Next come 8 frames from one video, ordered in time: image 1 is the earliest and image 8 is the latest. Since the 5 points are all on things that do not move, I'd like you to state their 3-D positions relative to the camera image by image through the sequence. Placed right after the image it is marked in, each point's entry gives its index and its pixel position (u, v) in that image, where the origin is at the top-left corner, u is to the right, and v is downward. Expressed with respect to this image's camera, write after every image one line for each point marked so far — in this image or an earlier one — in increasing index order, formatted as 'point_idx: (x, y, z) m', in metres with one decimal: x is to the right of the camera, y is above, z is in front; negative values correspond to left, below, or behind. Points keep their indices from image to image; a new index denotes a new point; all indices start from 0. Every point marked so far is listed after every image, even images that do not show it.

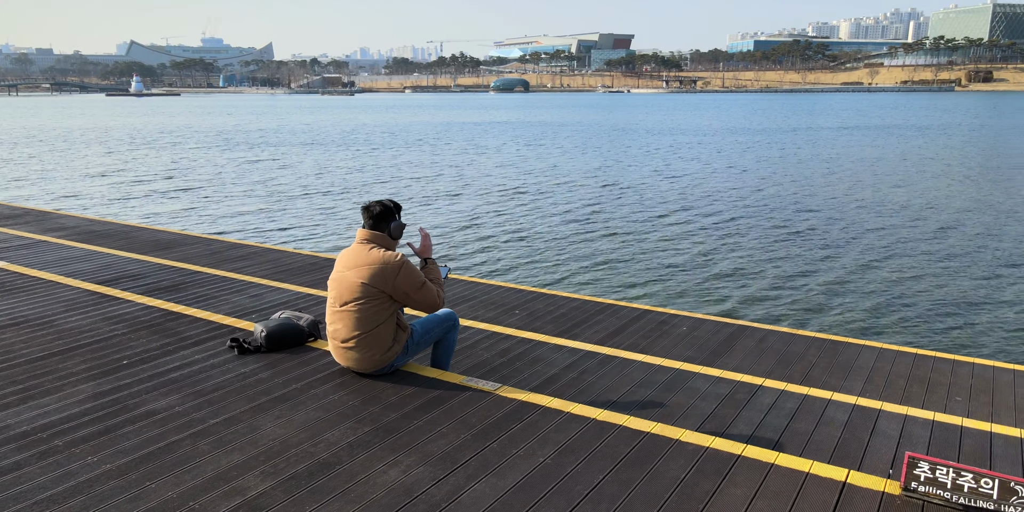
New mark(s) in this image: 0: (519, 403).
0: (+0.1, -0.9, +4.2) m
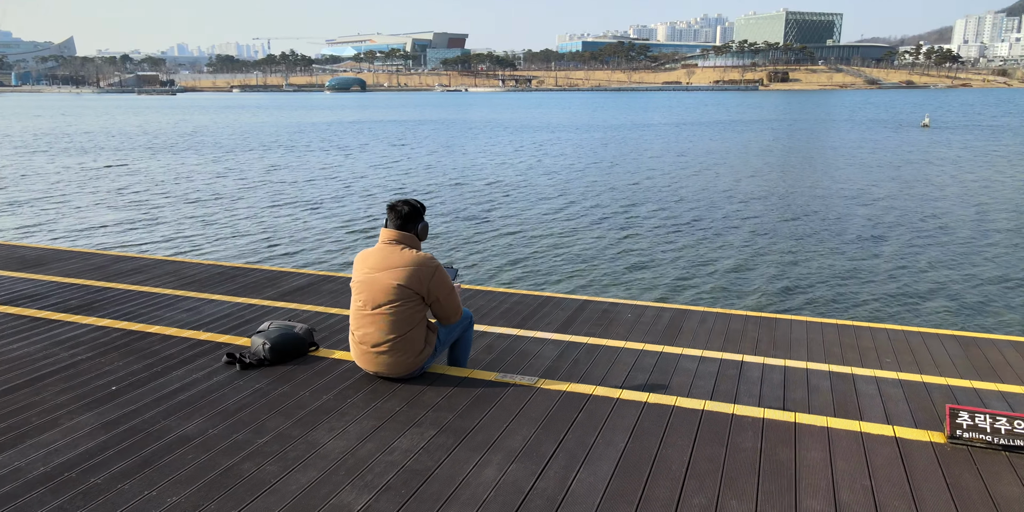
0: (+0.3, -0.8, +4.3) m
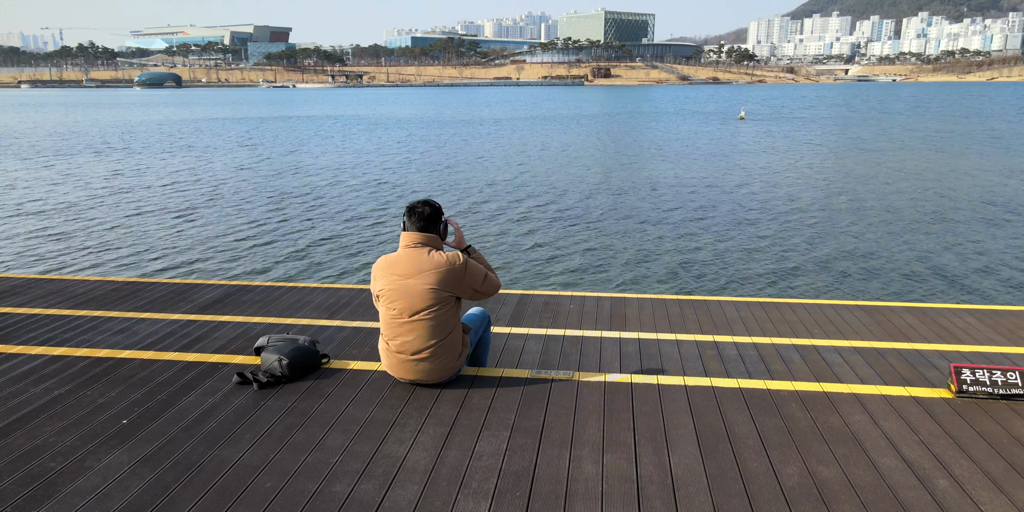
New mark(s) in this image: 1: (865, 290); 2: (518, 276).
0: (+0.6, -0.8, +4.4) m
1: (+5.2, -0.4, +10.9) m
2: (+0.1, -0.3, +11.3) m
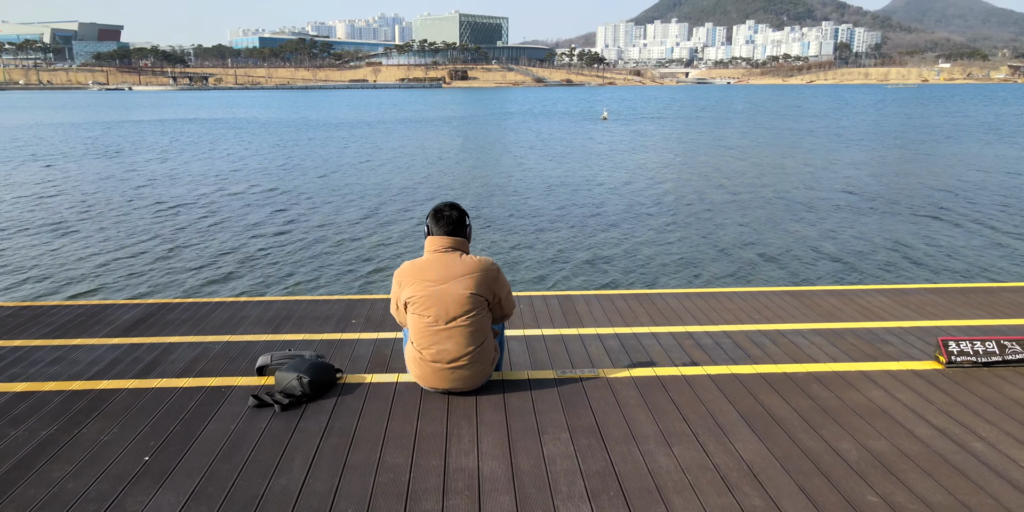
0: (+0.8, -0.8, +4.5) m
1: (+4.1, -0.3, +11.6) m
2: (-1.0, -0.3, +11.1) m
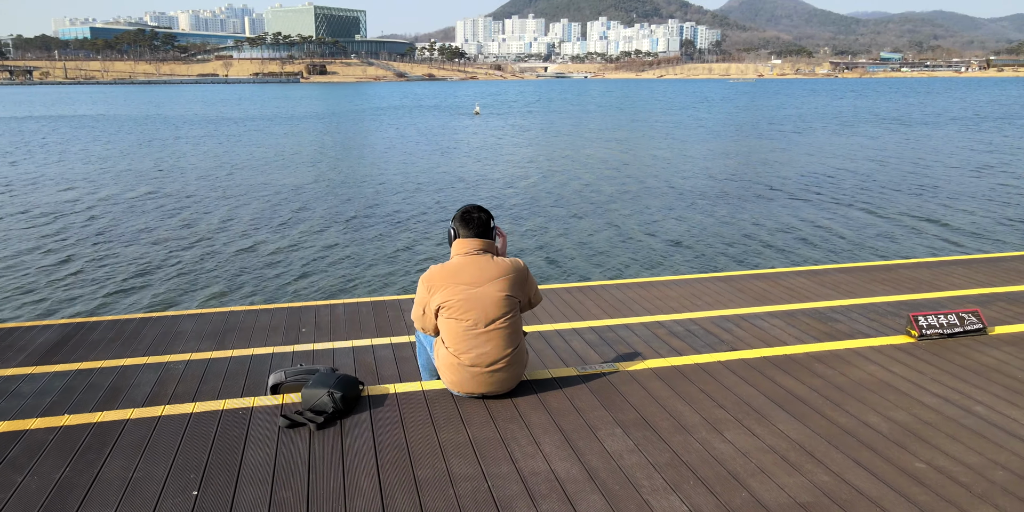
0: (+0.9, -0.7, +4.7) m
1: (+2.9, -0.1, +12.2) m
2: (-2.0, -0.3, +10.9) m
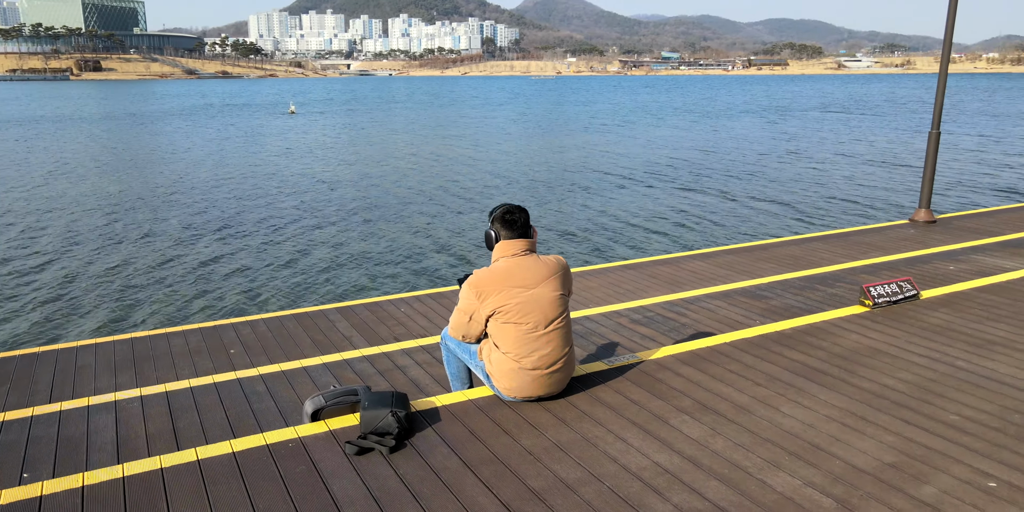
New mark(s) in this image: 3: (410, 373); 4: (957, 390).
0: (+1.1, -0.7, +4.8) m
1: (+1.2, +0.1, +12.7) m
2: (-3.2, -0.4, +10.1) m
3: (-0.8, -0.9, +5.6) m
4: (+2.6, -0.8, +4.3) m
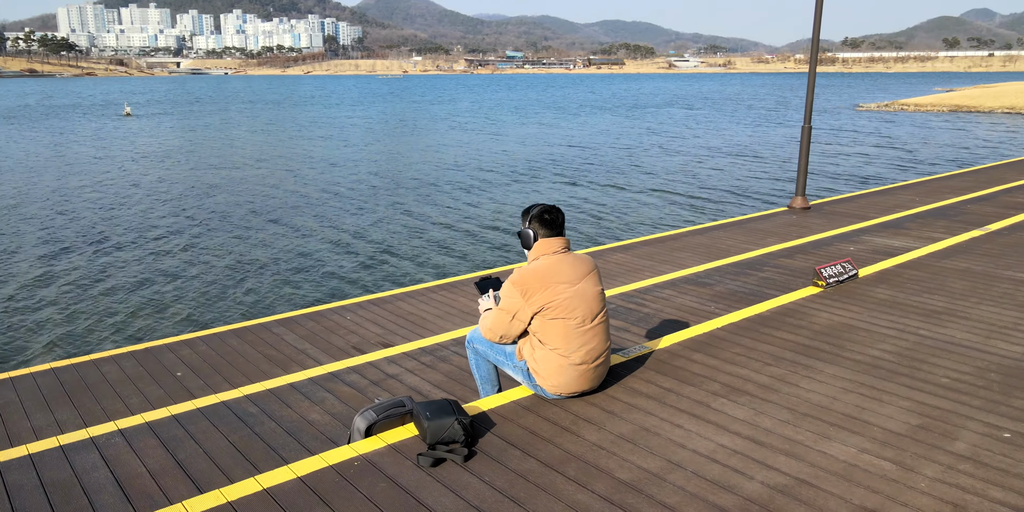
0: (+1.2, -0.6, +5.0) m
1: (-0.3, +0.1, +12.7) m
2: (-4.1, -0.6, +9.4) m
3: (-0.8, -0.9, +5.4) m
4: (+2.8, -0.7, +4.8) m
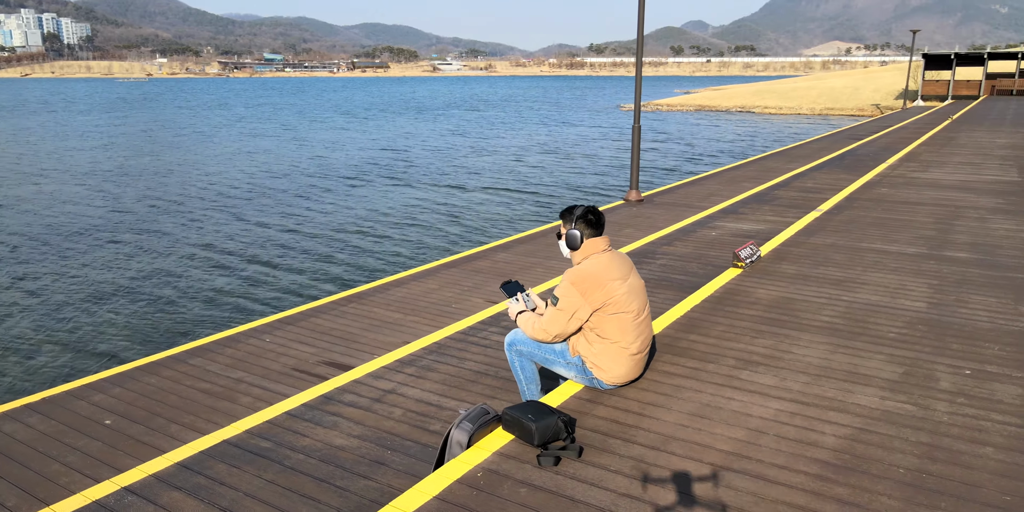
0: (+1.2, -0.5, +5.5) m
1: (-2.5, 0.0, +12.4) m
2: (-5.1, -1.0, +8.1) m
3: (-0.7, -1.0, +5.3) m
4: (+2.8, -0.5, +5.7) m
